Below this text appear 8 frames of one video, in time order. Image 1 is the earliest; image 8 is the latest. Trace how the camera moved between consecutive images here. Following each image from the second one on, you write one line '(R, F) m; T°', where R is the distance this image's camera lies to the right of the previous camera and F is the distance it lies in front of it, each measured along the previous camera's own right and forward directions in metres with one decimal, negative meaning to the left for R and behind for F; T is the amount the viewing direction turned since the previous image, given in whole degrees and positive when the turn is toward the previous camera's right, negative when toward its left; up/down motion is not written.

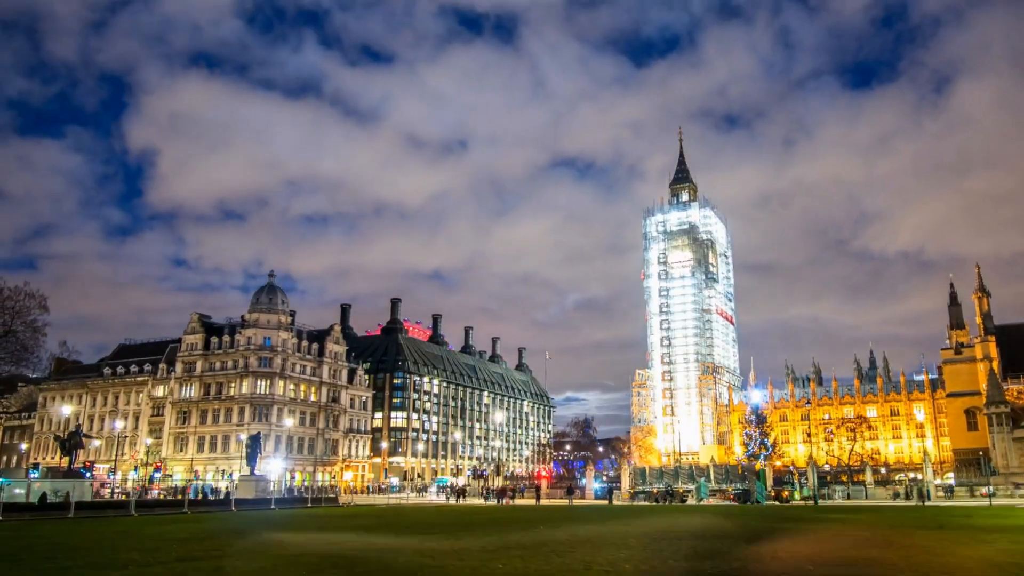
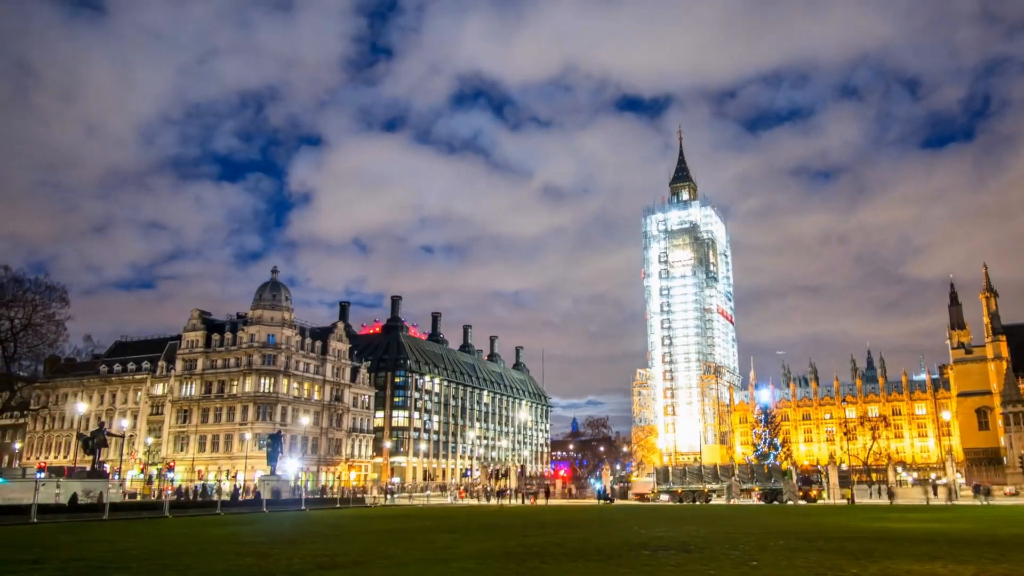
(-3.5, +1.4) m; +1°
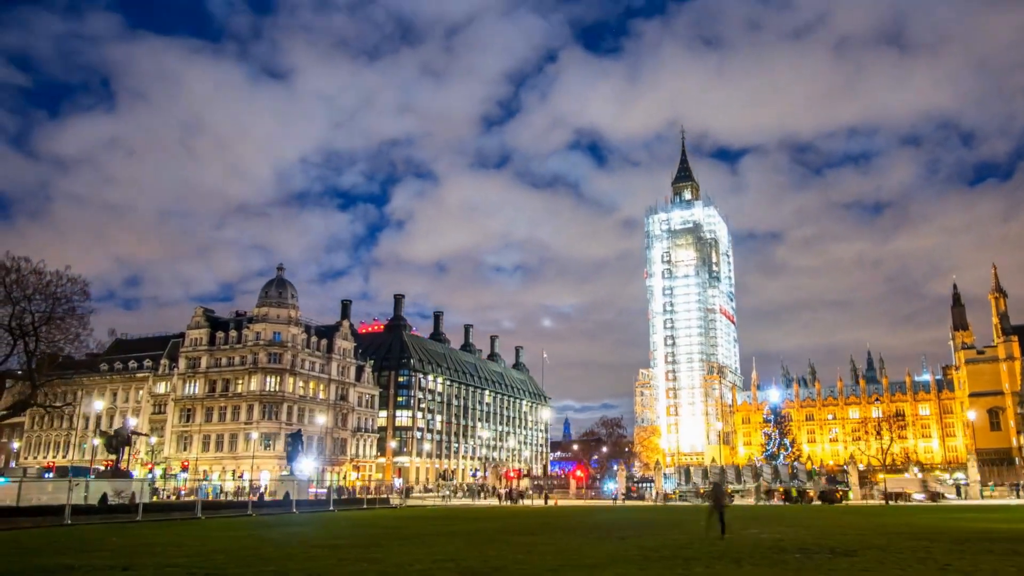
(-2.8, +1.2) m; +1°
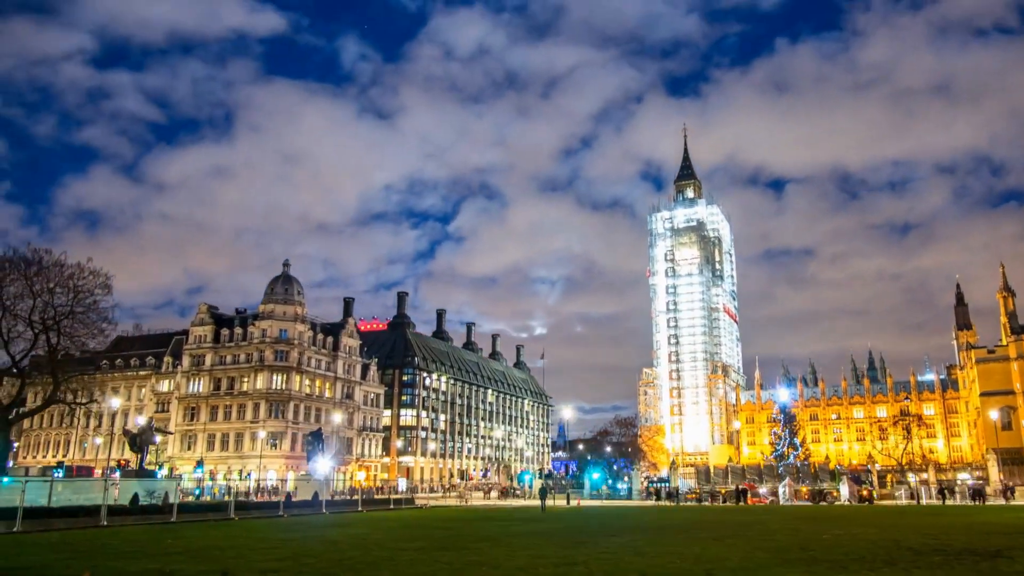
(-2.5, +1.0) m; +1°
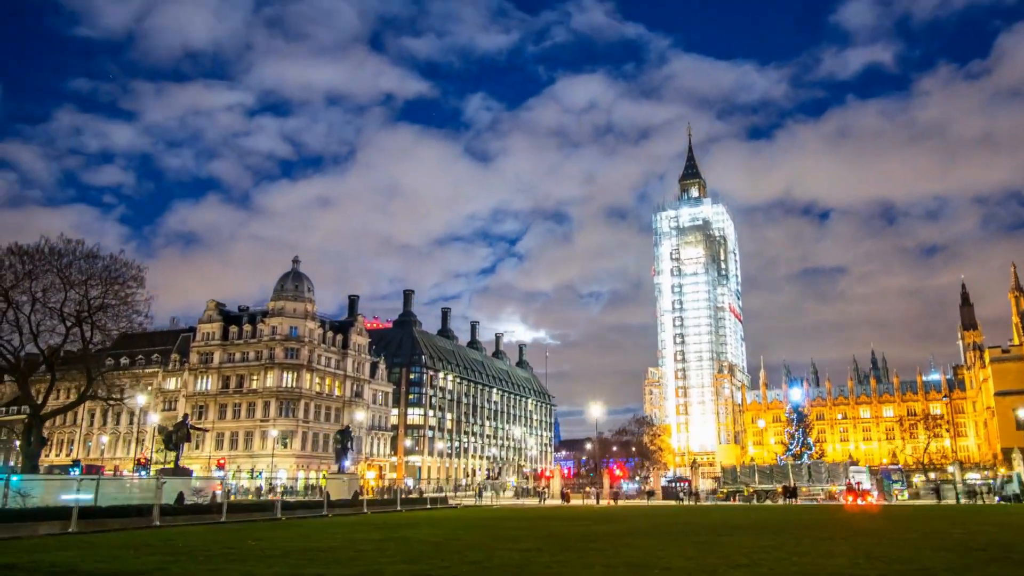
(-3.0, +1.0) m; +1°
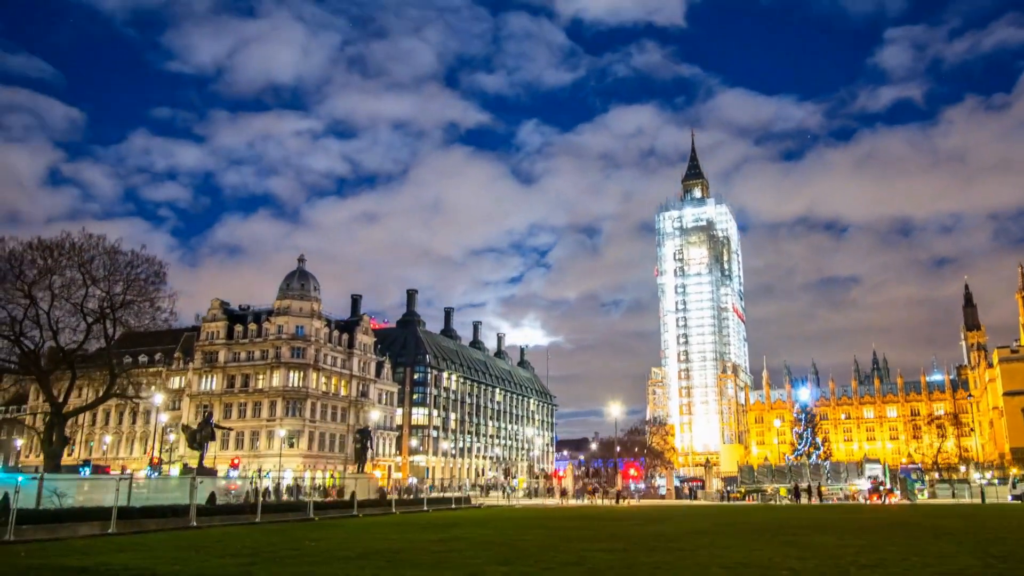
(-2.0, +0.7) m; +1°
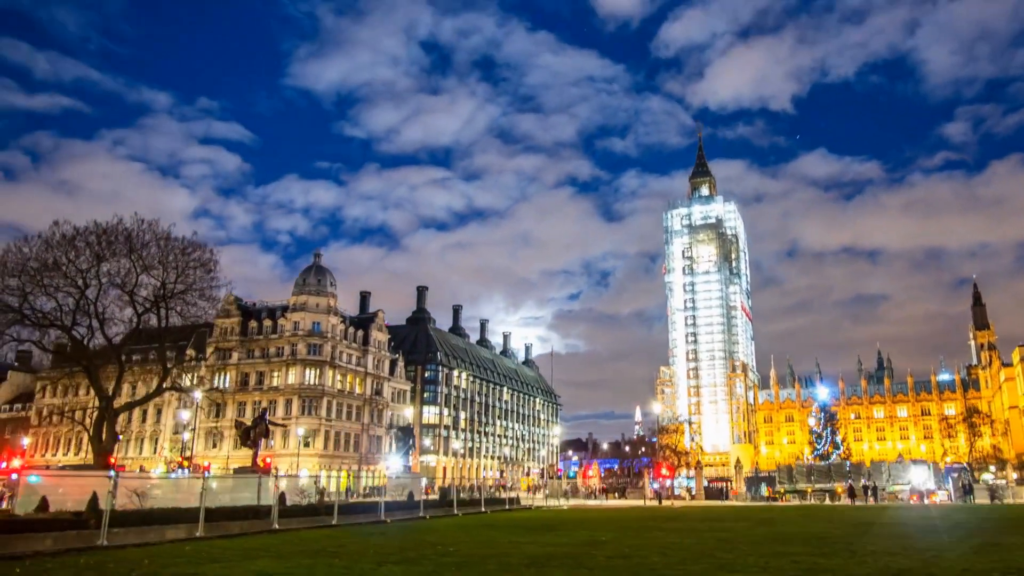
(-3.9, +1.6) m; +1°
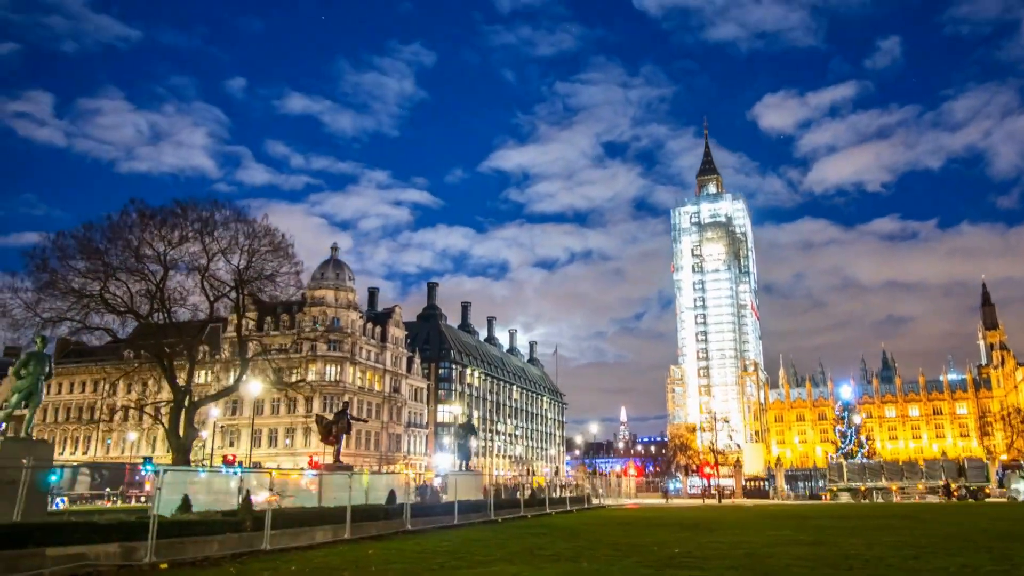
(-5.4, +2.2) m; +2°
